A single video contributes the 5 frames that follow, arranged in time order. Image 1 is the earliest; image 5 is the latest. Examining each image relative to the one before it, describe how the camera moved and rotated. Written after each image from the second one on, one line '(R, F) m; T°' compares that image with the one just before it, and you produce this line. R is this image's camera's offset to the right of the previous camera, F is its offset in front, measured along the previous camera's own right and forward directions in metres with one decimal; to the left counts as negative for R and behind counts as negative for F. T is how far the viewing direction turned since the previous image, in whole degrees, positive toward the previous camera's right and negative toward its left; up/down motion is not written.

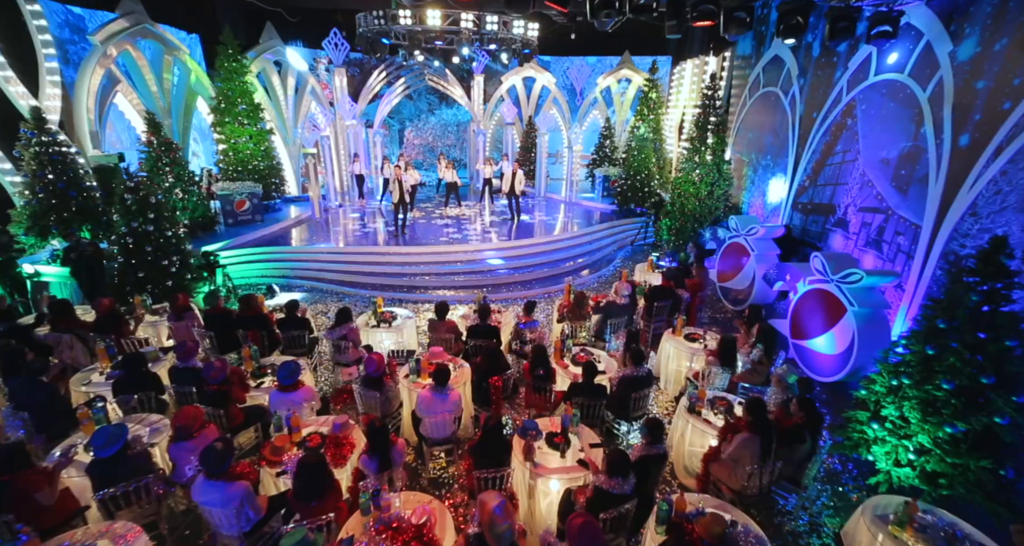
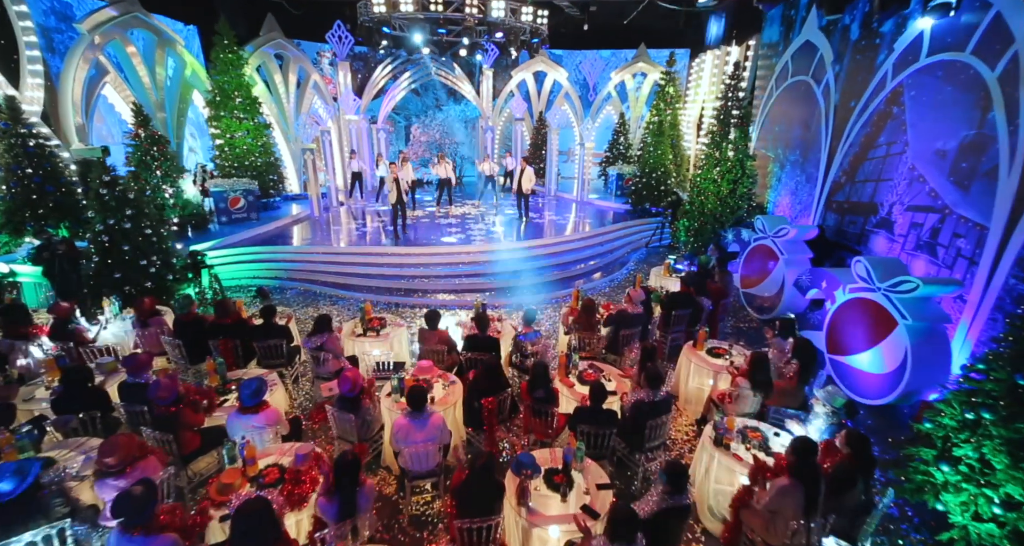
(+0.2, +0.6) m; -2°
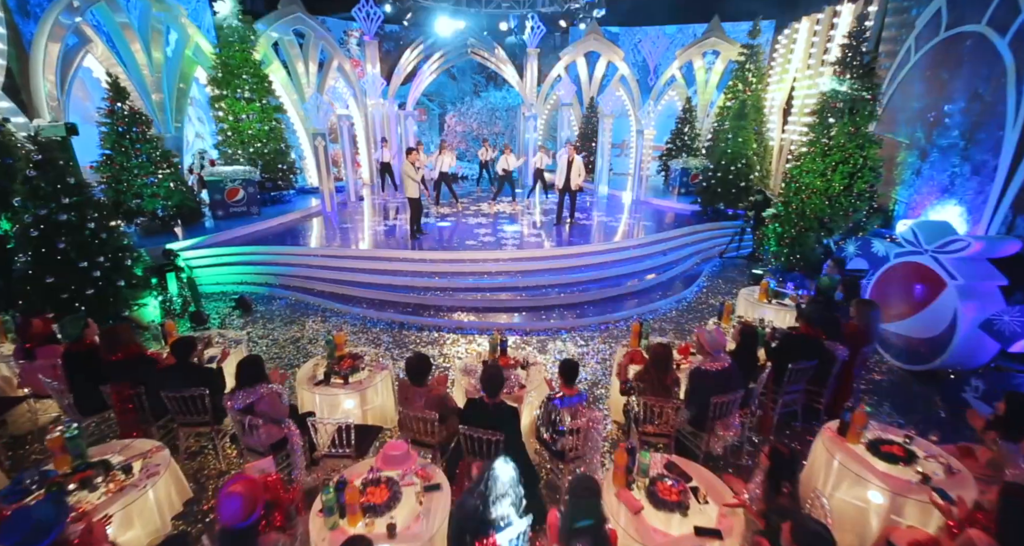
(+0.1, +1.9) m; -6°
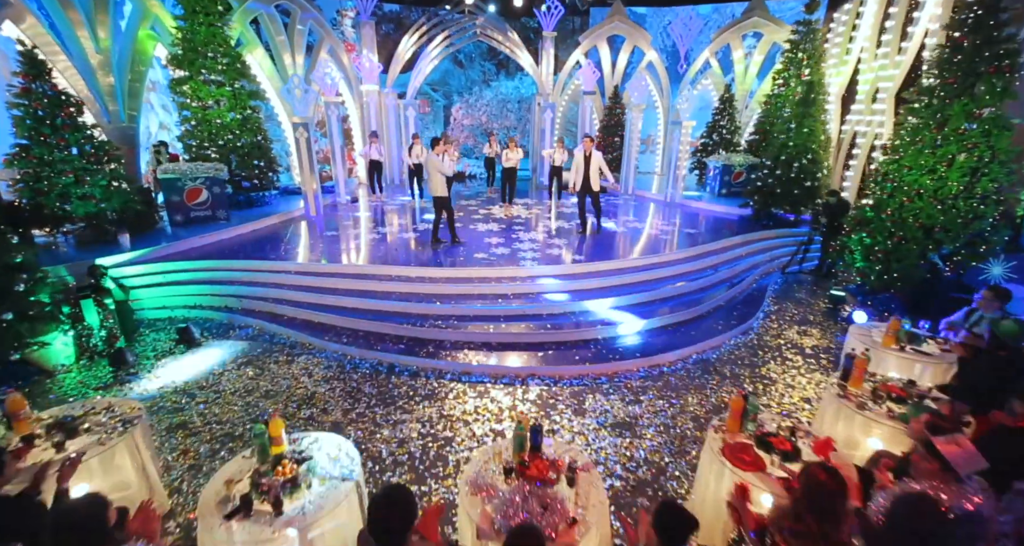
(-0.2, +1.6) m; -1°
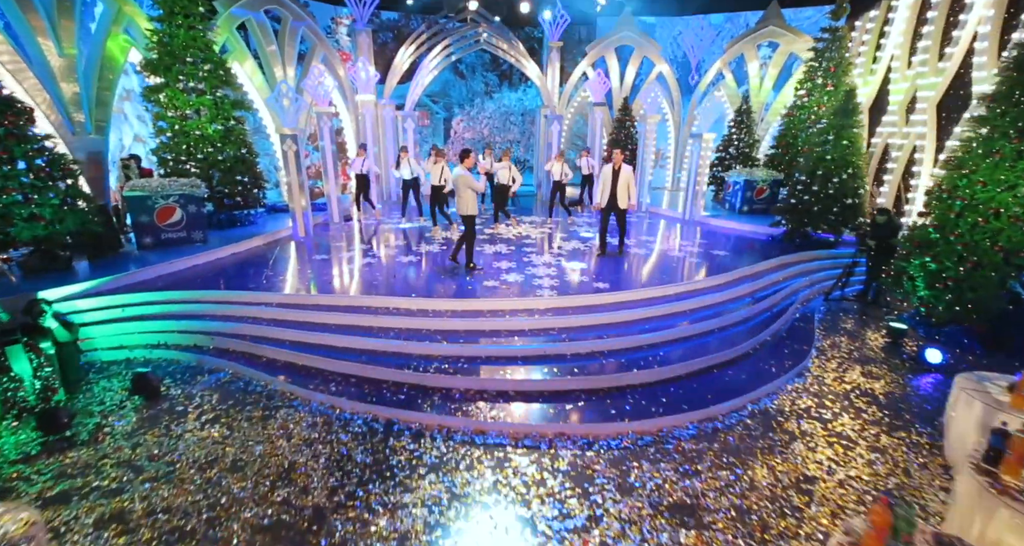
(-0.3, +0.8) m; 0°
